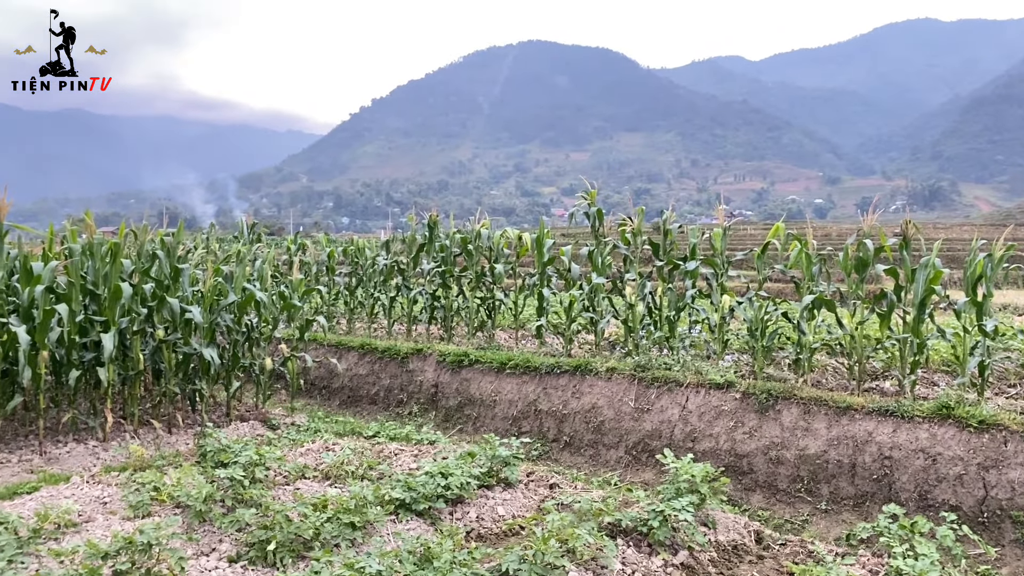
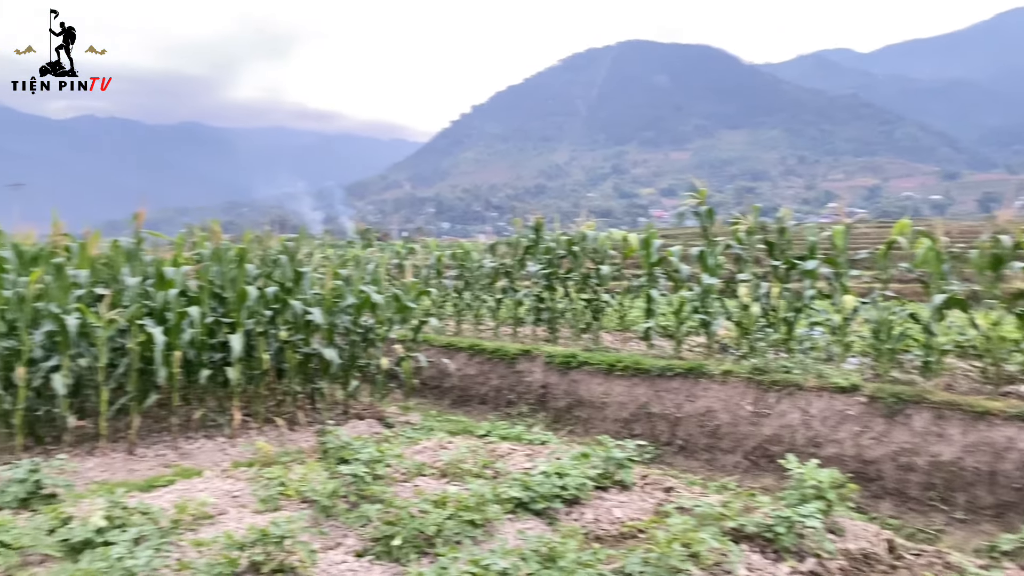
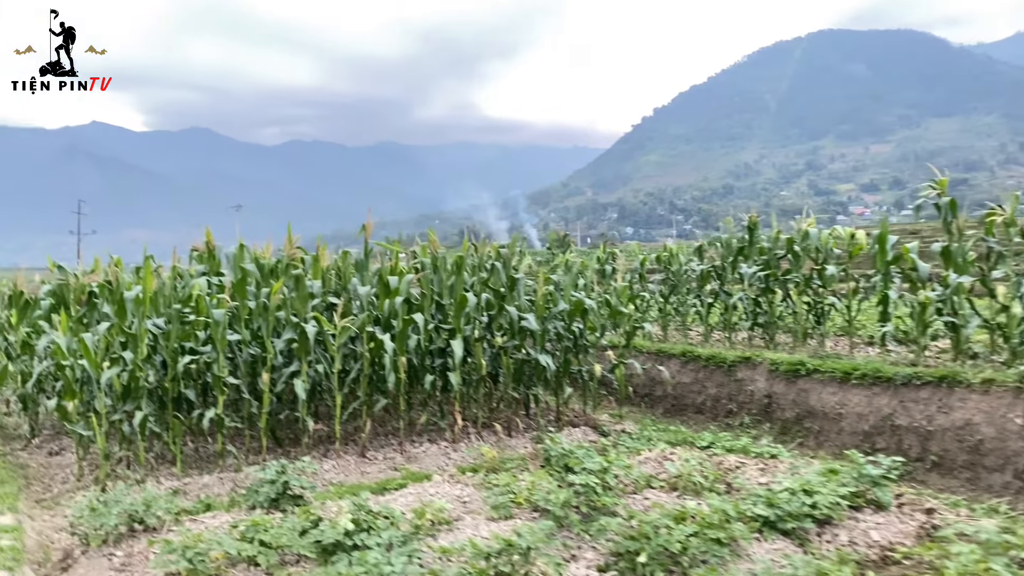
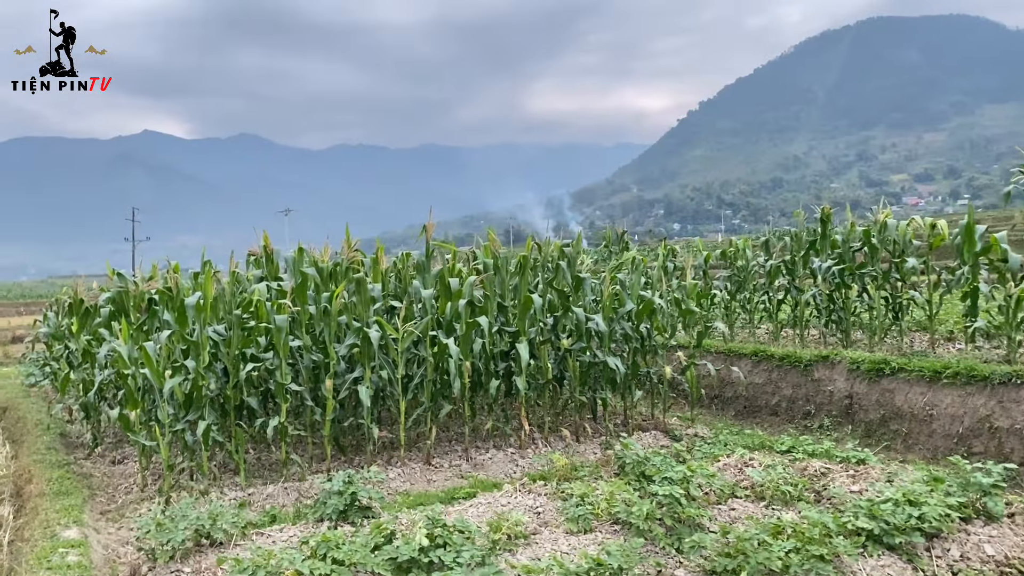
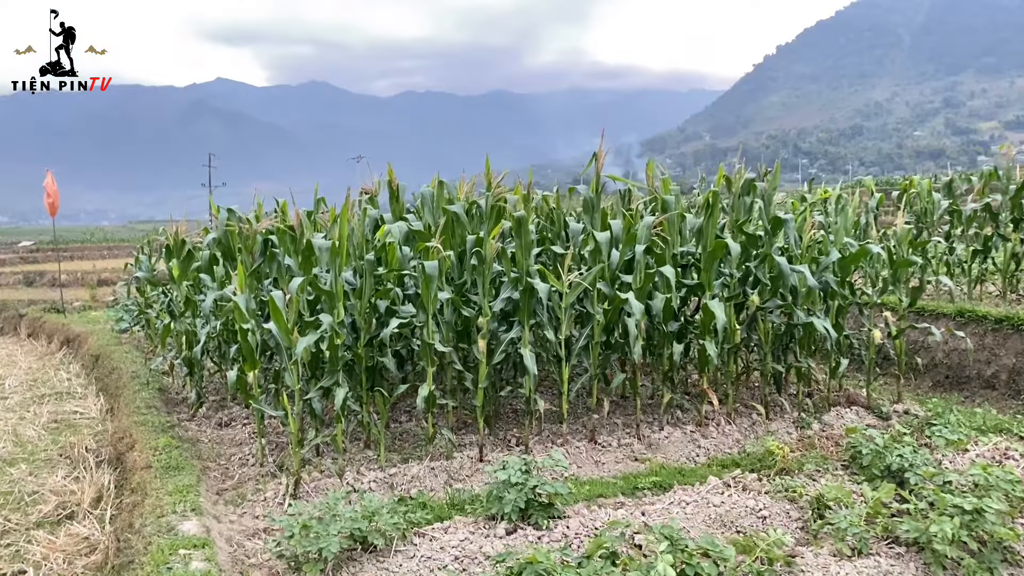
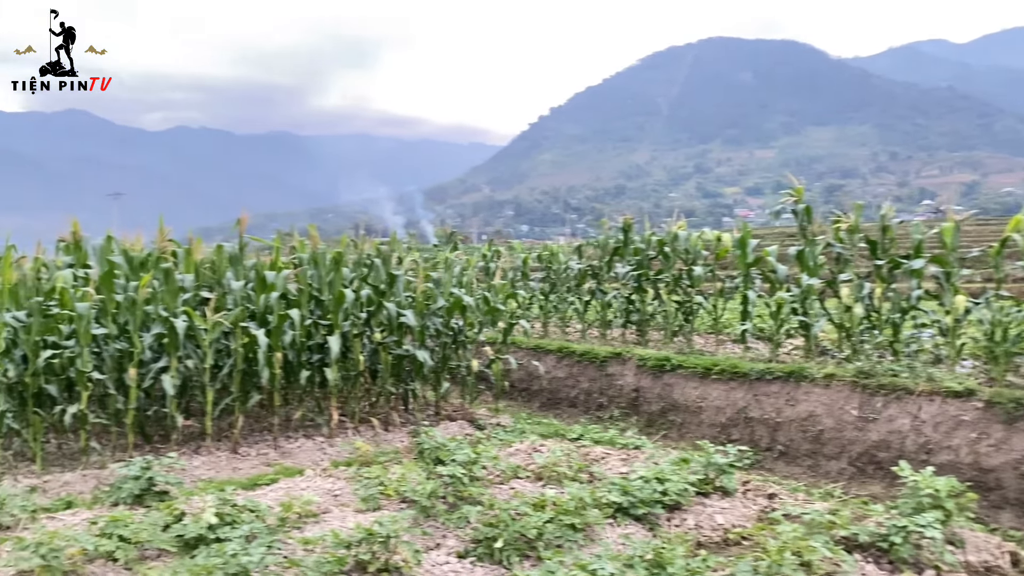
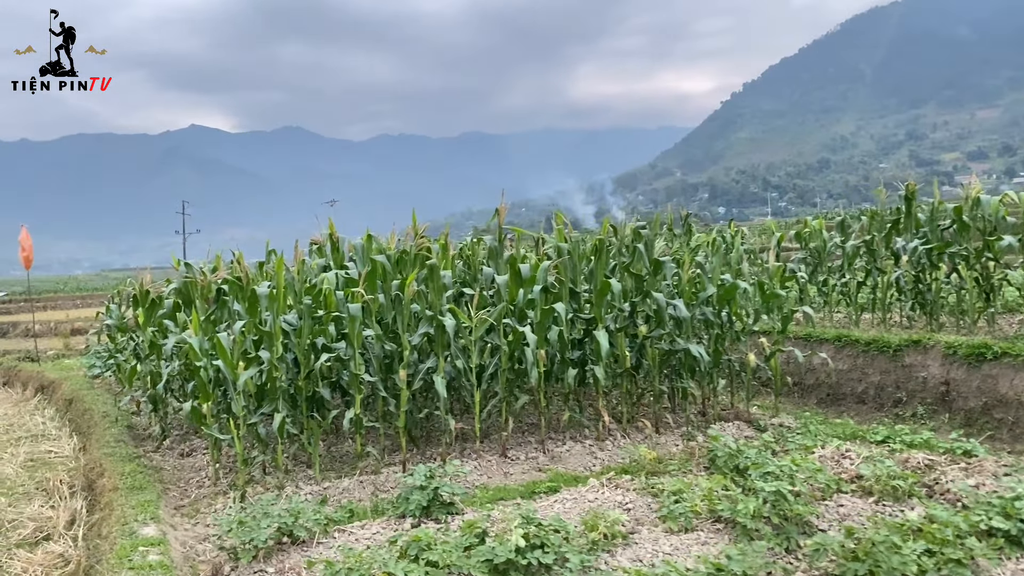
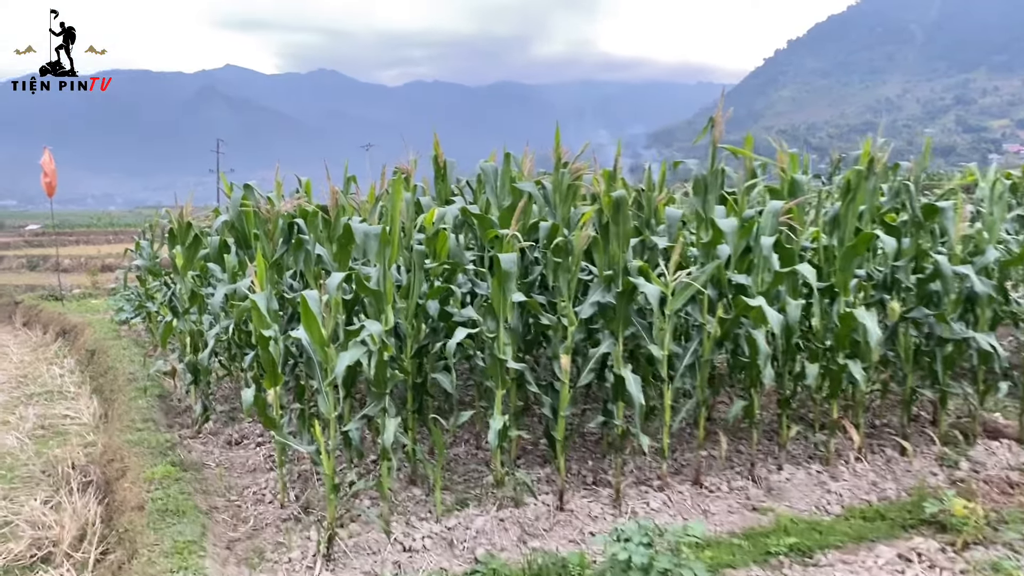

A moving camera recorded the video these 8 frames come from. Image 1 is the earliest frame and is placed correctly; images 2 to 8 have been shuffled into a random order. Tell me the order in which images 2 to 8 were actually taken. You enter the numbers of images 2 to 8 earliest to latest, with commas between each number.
2, 6, 3, 4, 7, 5, 8
